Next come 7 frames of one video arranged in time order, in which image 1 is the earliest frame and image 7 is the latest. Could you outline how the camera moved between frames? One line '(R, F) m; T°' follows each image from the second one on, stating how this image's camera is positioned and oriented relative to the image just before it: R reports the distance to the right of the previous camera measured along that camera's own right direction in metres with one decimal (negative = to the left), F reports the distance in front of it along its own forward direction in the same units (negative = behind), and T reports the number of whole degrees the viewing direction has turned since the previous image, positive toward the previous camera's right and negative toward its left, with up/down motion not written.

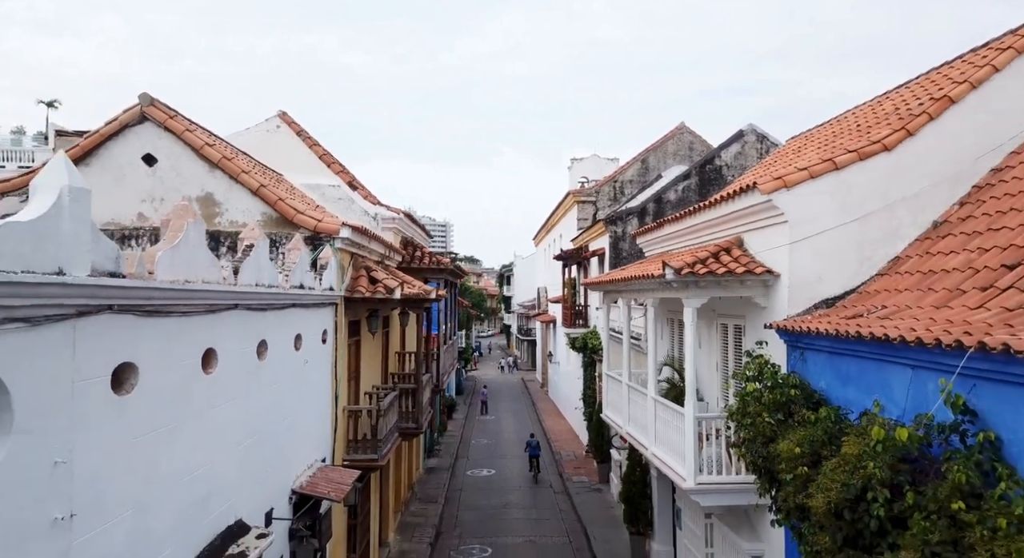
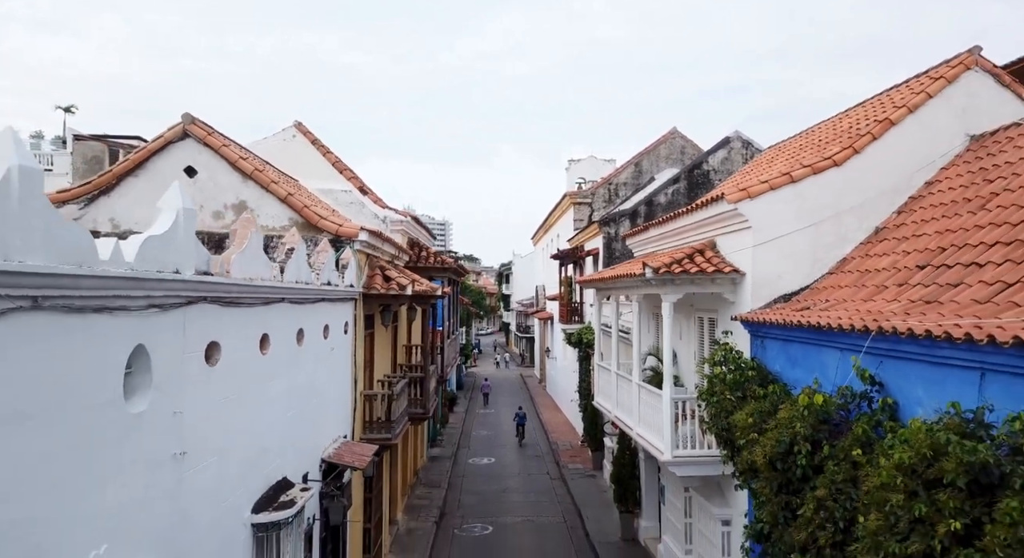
(0.0, -1.1) m; 0°
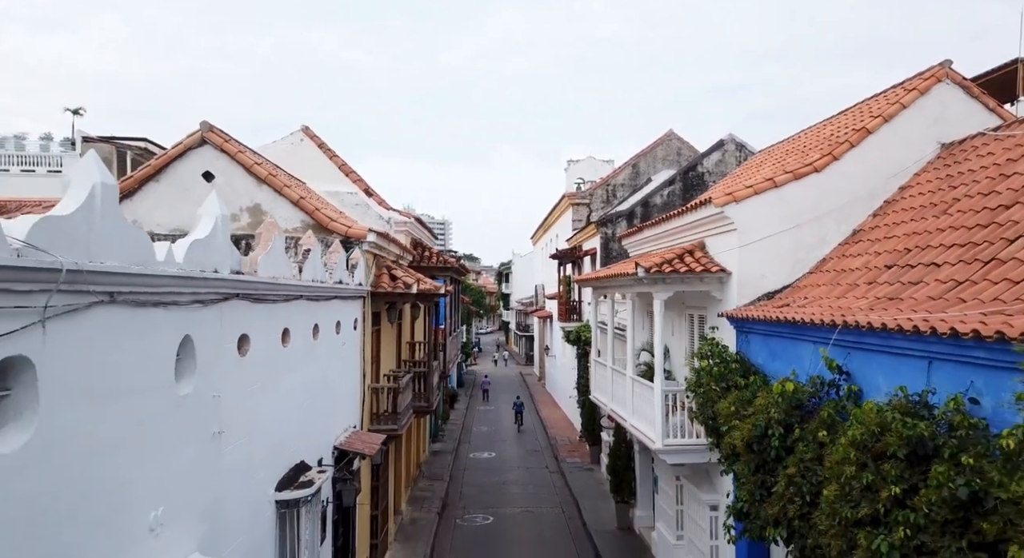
(0.0, -0.6) m; 0°
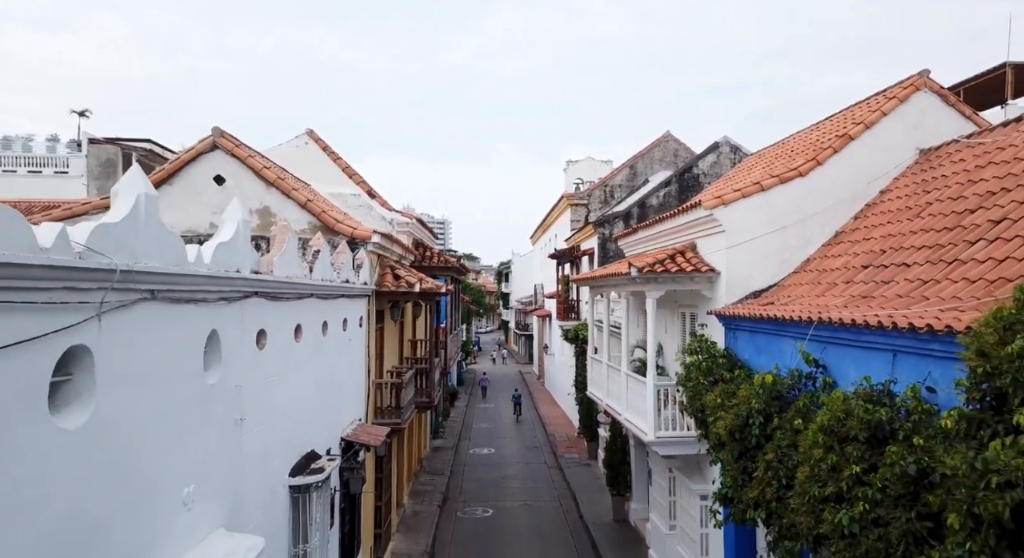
(0.0, -0.4) m; 0°
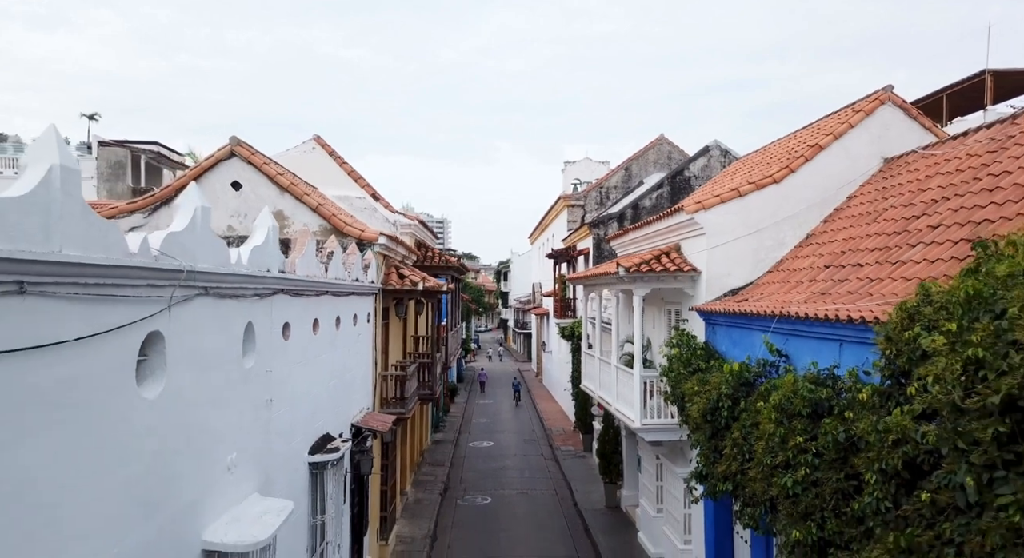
(0.0, -0.8) m; 0°
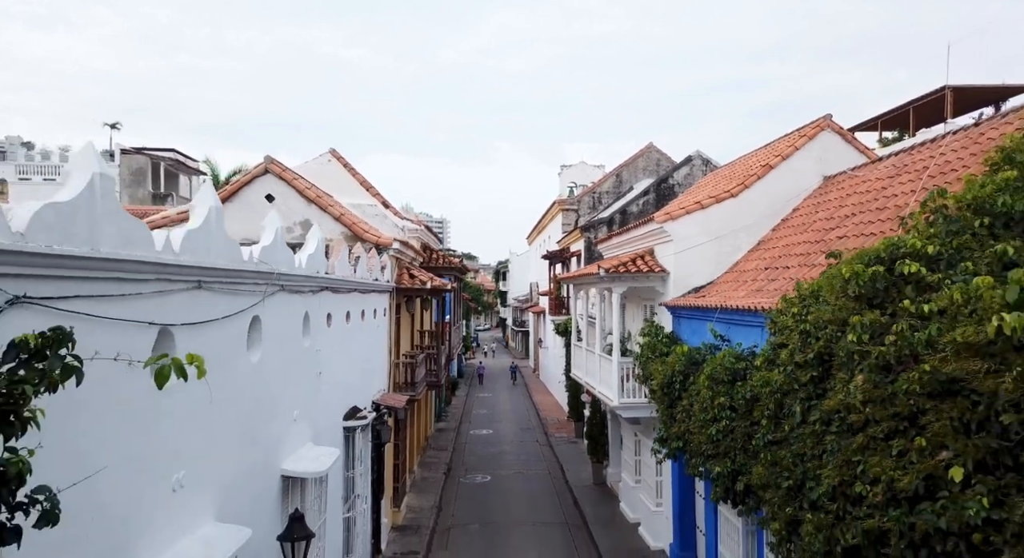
(+0.1, -1.8) m; 0°
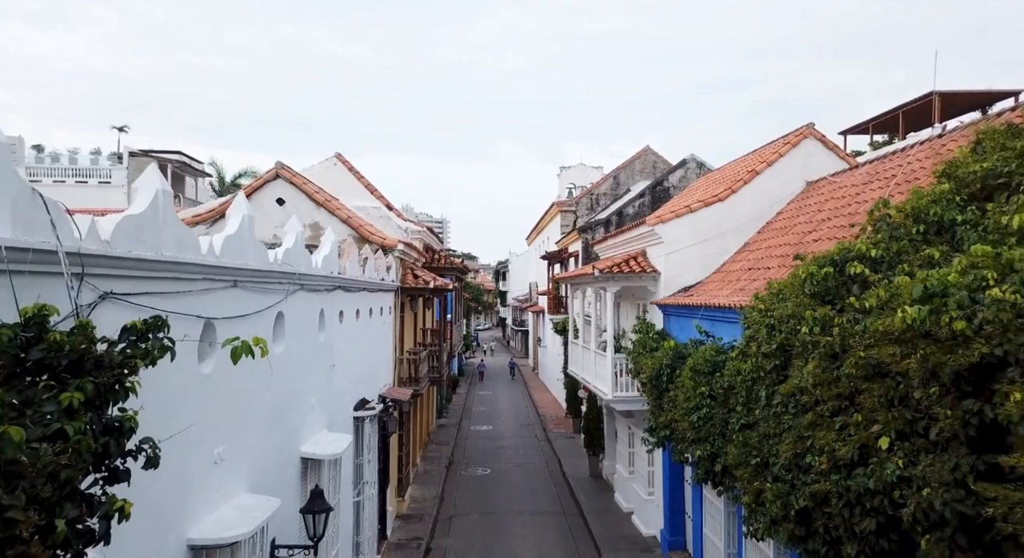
(0.0, -0.7) m; 0°
